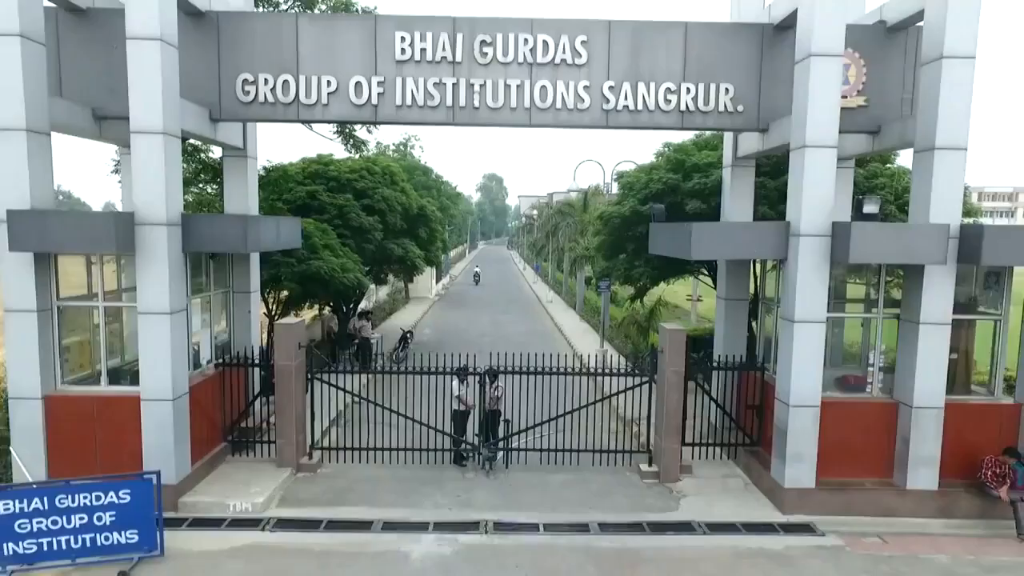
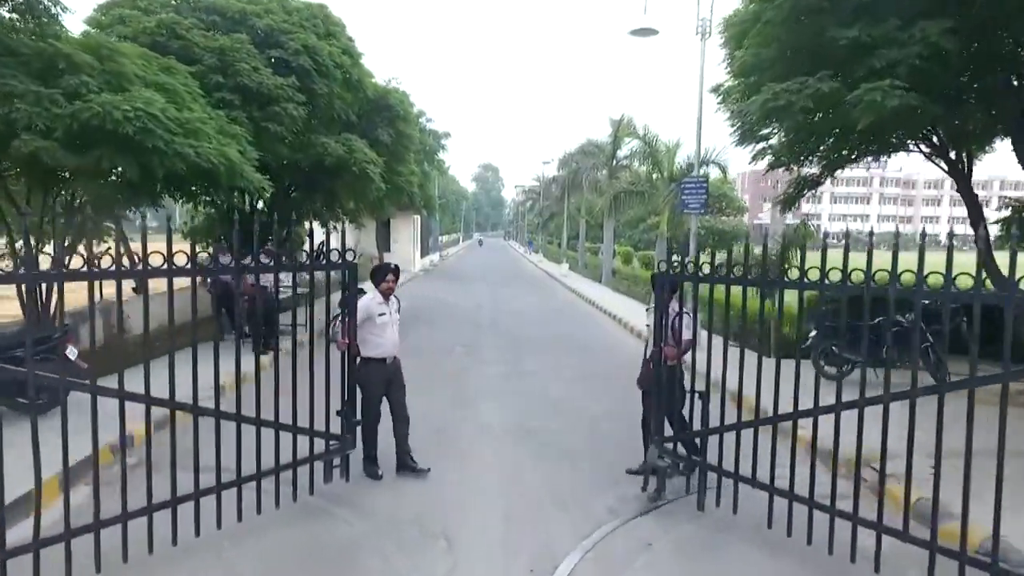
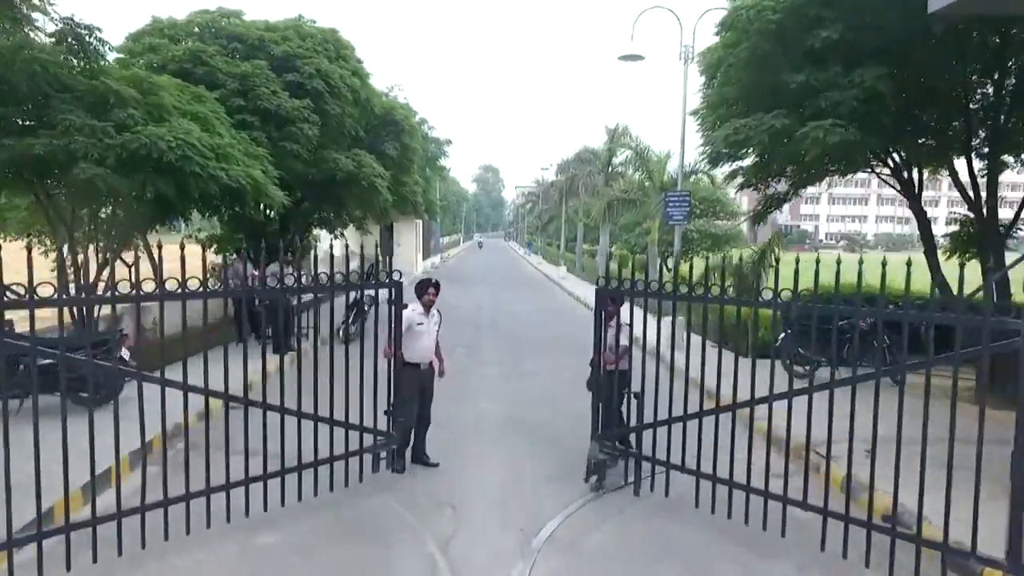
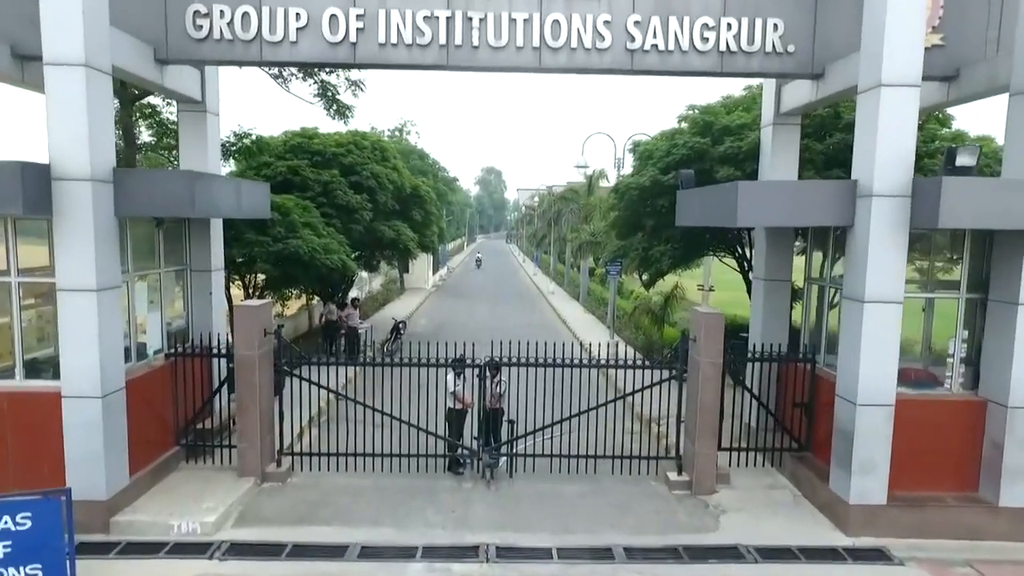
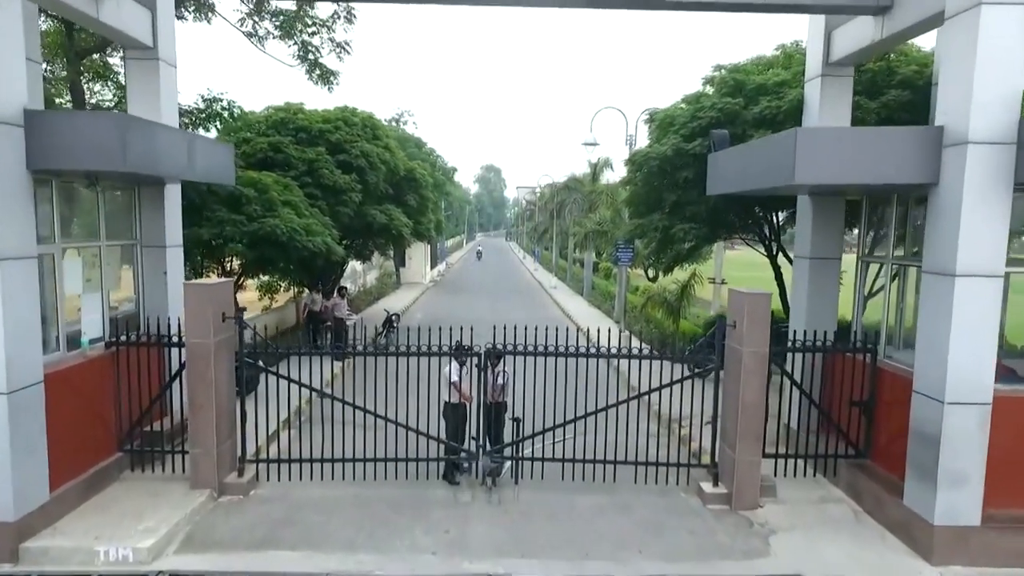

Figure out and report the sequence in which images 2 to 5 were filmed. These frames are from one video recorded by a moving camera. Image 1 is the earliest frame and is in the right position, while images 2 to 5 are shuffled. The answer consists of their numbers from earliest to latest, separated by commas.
4, 5, 3, 2
